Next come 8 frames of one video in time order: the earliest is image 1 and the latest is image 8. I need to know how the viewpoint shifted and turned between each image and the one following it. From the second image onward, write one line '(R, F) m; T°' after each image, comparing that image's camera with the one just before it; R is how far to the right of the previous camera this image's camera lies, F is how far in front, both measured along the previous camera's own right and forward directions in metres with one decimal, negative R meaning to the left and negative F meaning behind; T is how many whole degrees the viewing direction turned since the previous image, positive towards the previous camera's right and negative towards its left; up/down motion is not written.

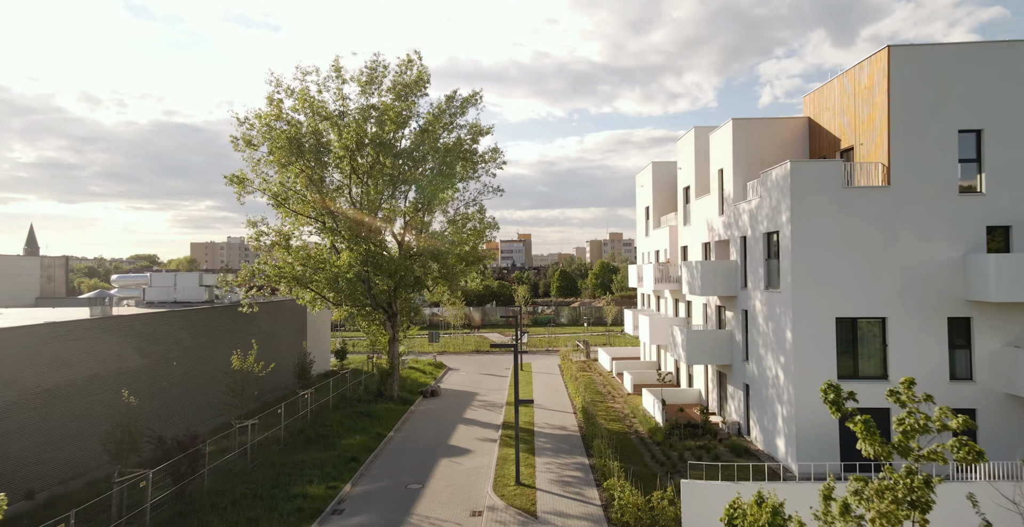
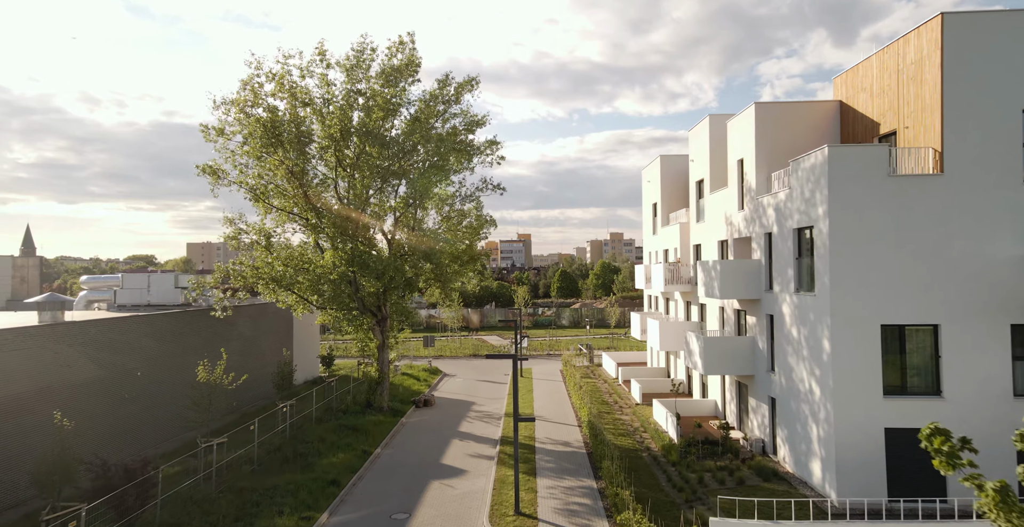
(0.0, +1.8) m; 0°
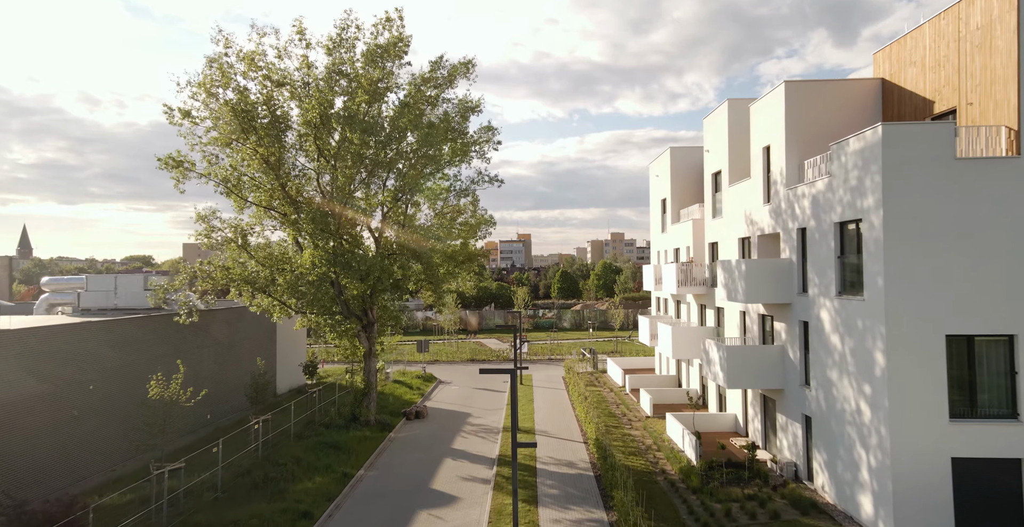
(0.0, +1.9) m; 0°
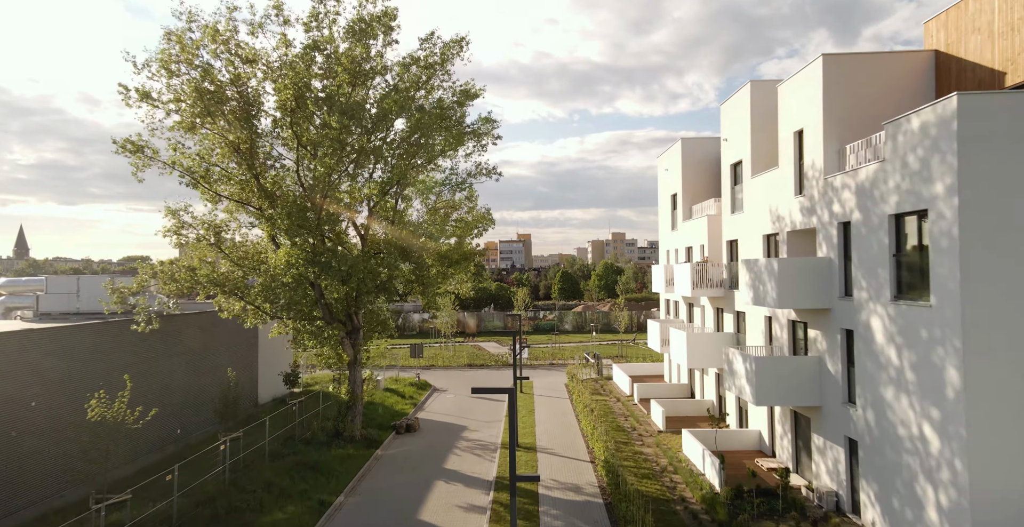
(0.0, +1.8) m; 0°
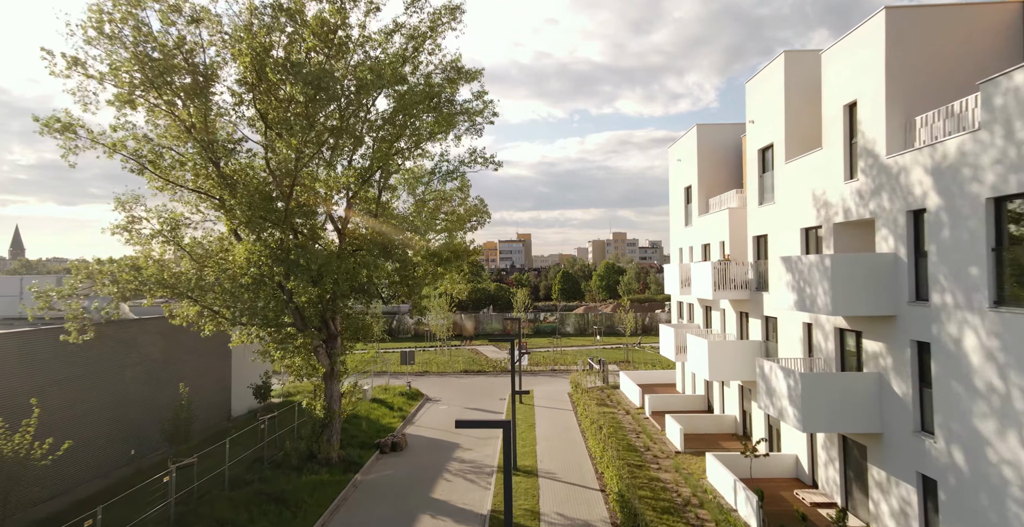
(+0.1, +2.2) m; 0°
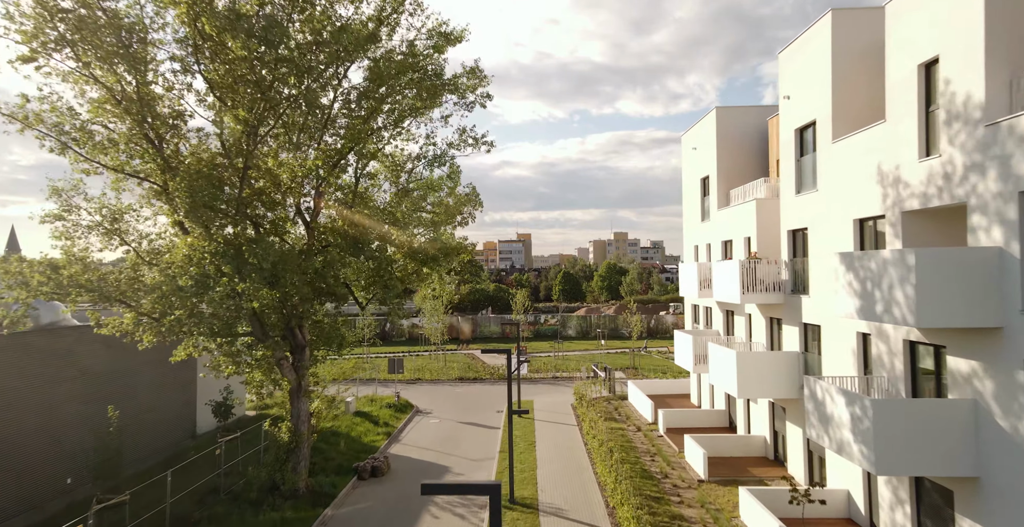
(+0.1, +2.3) m; 0°
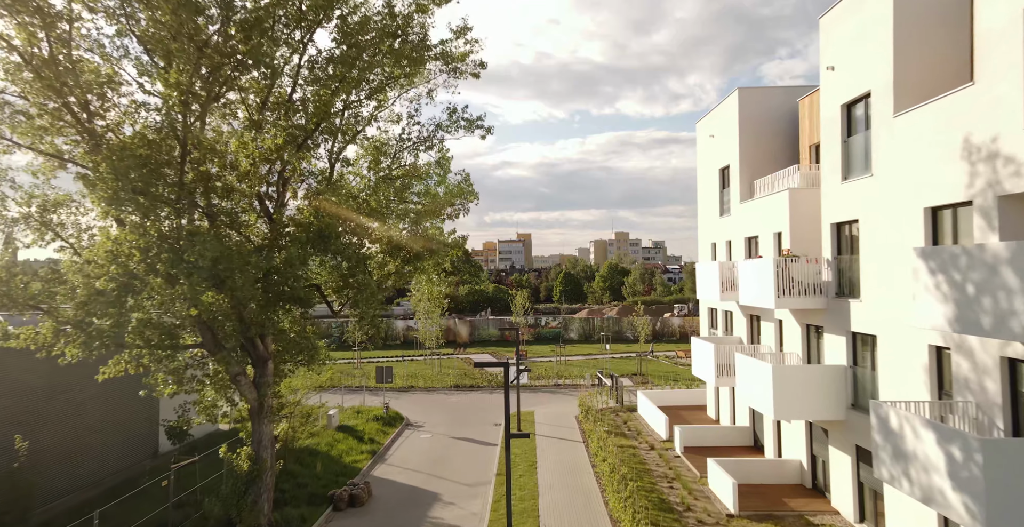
(0.0, +2.0) m; 0°
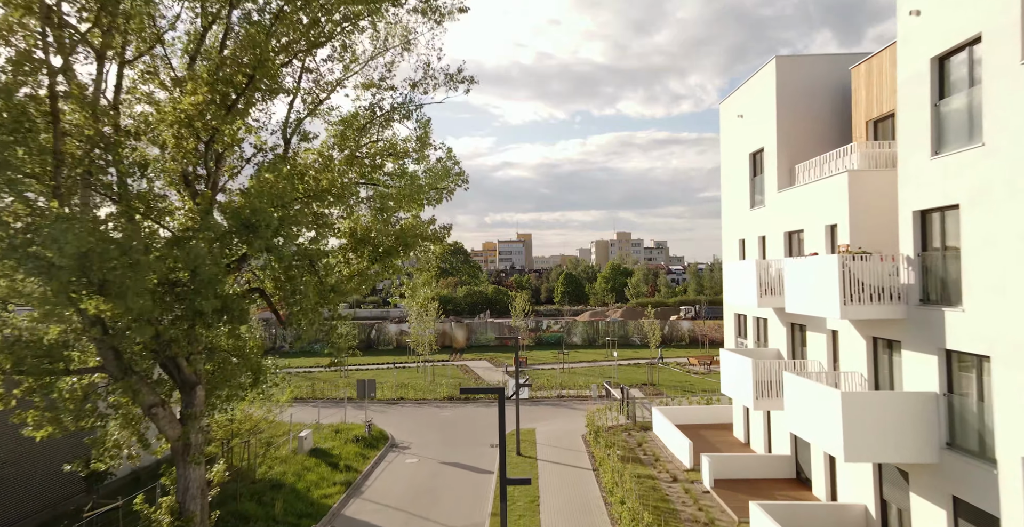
(+0.1, +2.6) m; 0°
